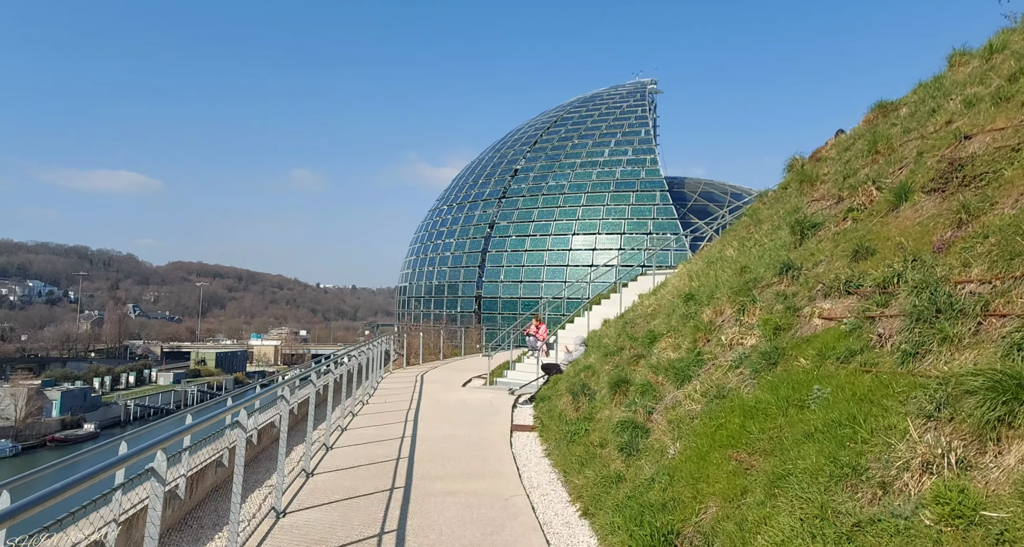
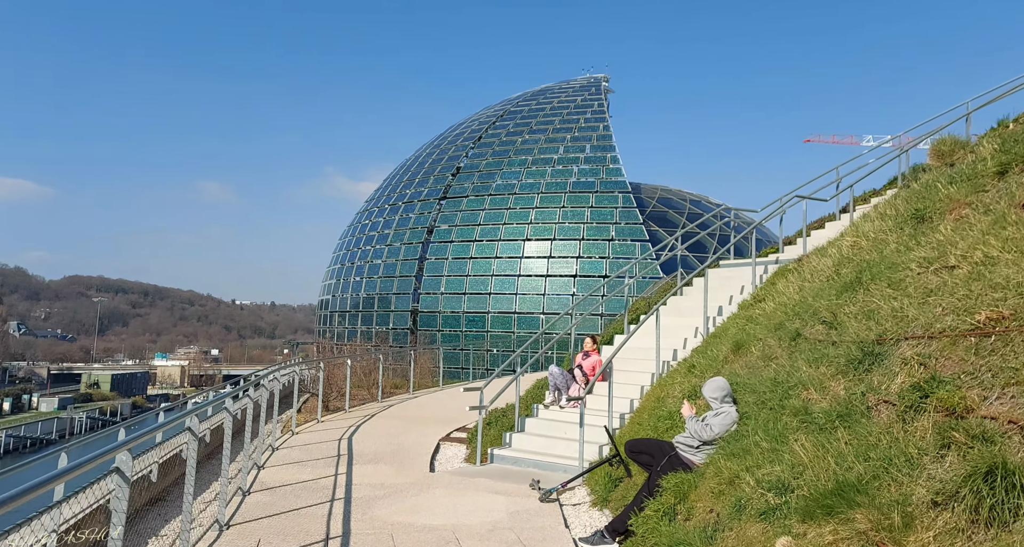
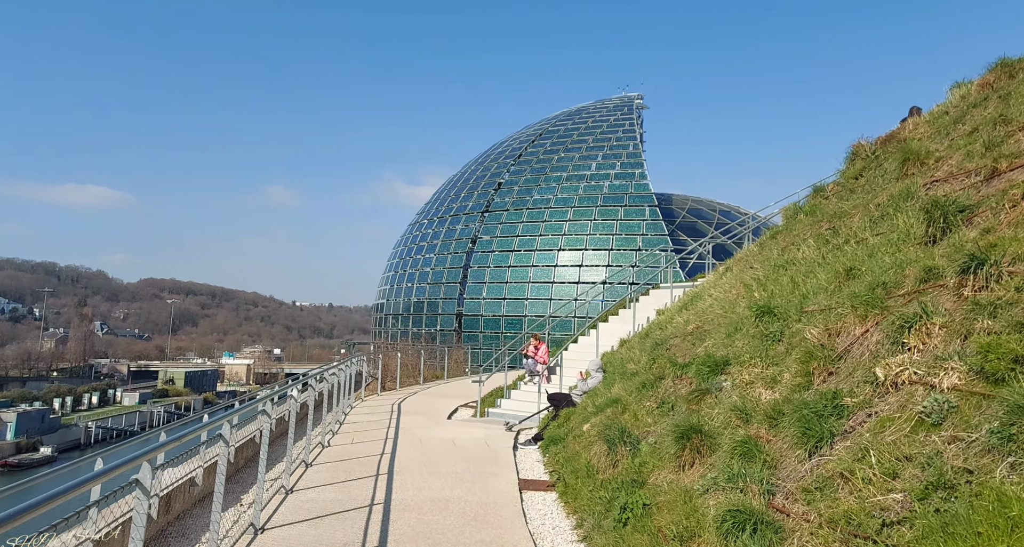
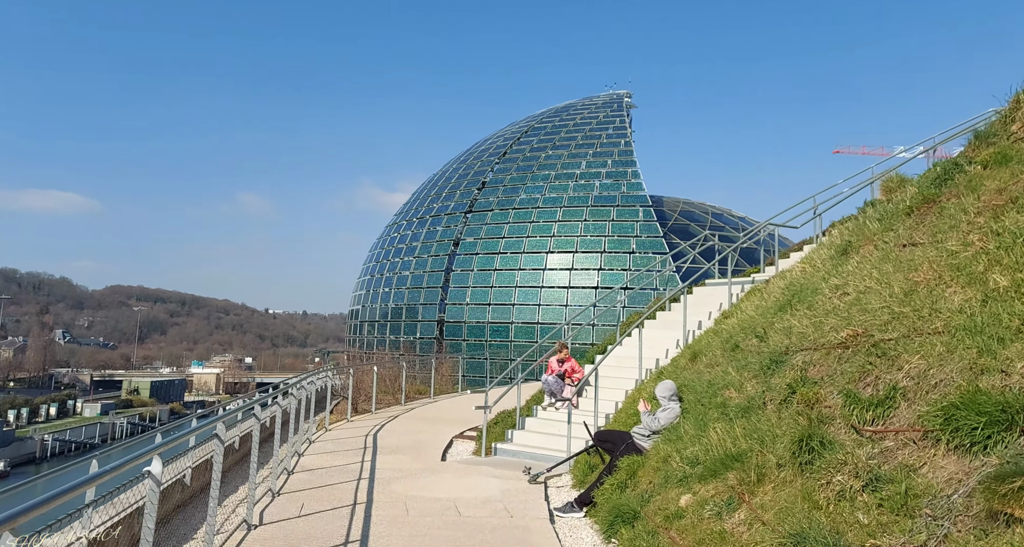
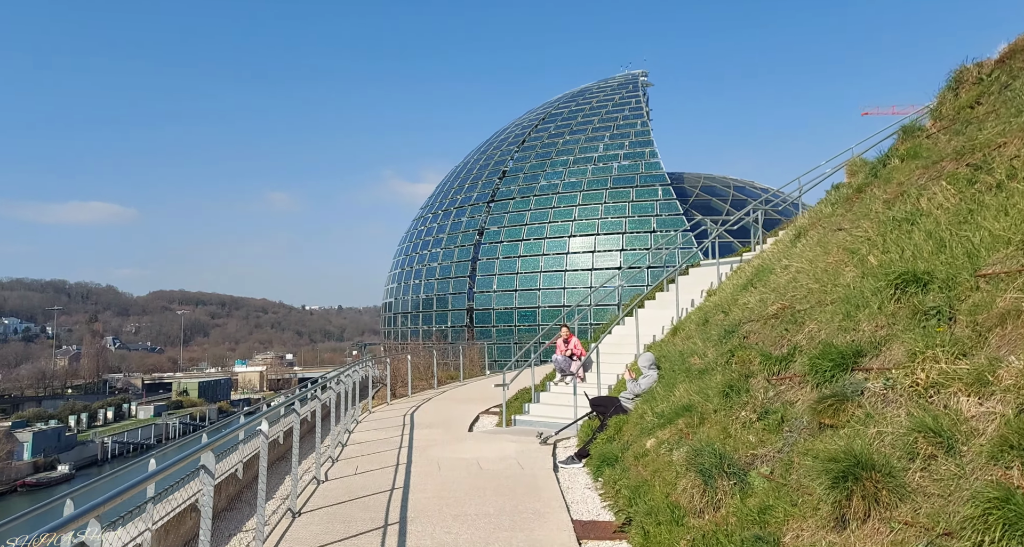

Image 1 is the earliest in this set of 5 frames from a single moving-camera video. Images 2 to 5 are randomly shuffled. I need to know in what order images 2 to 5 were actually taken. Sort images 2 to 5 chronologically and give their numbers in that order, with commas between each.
3, 5, 4, 2
